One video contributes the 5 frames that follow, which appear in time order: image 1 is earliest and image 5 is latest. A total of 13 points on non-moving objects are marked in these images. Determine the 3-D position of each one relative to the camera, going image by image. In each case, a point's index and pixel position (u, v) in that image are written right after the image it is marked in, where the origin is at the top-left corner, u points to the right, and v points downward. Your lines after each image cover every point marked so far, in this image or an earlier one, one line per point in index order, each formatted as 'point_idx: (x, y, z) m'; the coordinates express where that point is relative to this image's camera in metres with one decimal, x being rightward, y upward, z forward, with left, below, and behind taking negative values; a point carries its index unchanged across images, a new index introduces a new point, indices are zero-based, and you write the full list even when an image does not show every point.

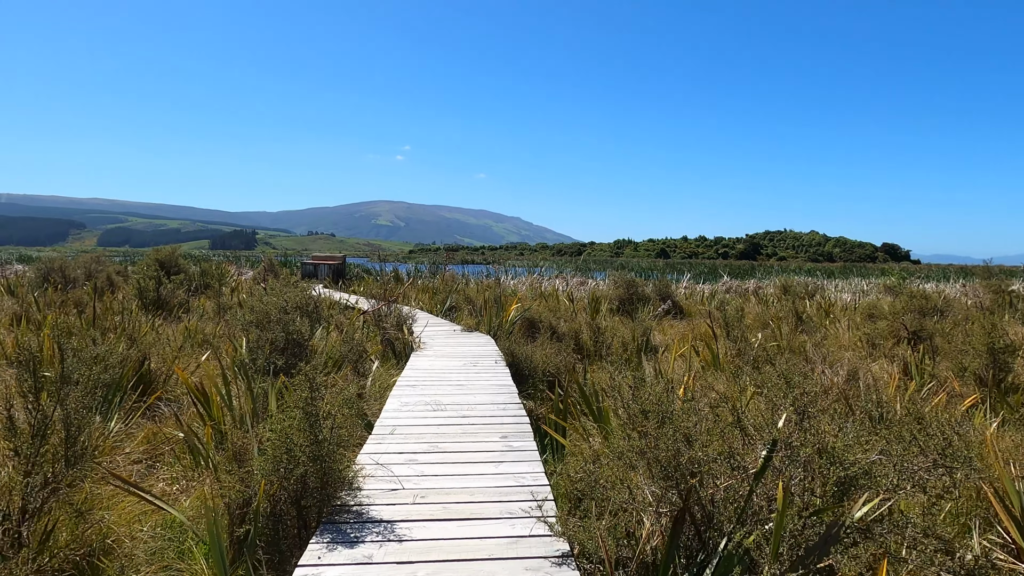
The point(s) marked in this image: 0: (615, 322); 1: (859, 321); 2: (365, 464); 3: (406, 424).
0: (+1.3, -0.5, +8.9) m
1: (+4.9, -0.5, +9.5) m
2: (-0.6, -0.7, +2.7) m
3: (-0.5, -0.7, +3.4) m
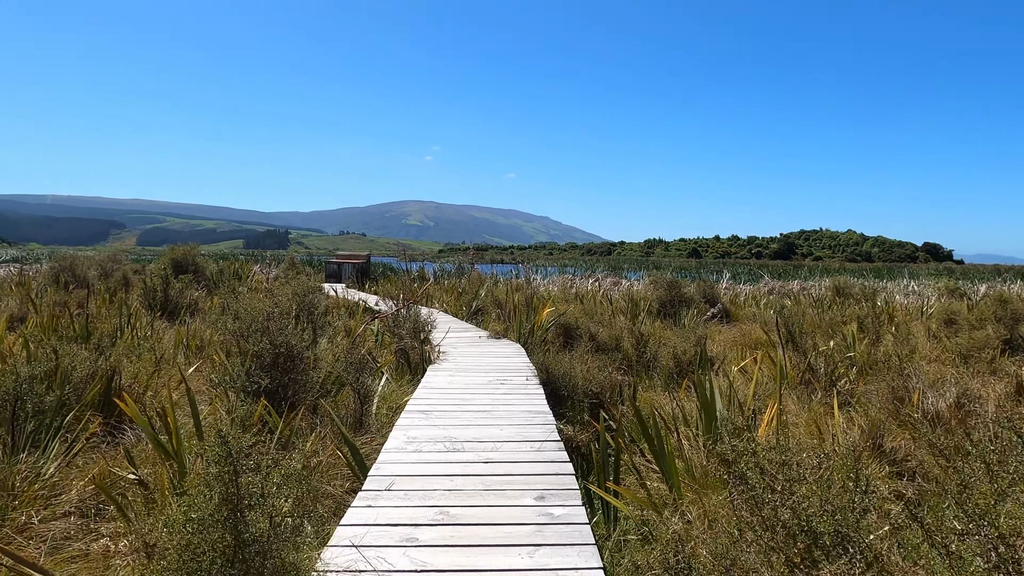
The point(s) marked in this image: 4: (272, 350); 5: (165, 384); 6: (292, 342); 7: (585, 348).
0: (+1.7, -0.5, +8.0) m
1: (+5.3, -0.5, +8.4) m
2: (-0.5, -0.7, +1.9) m
3: (-0.4, -0.7, +2.5) m
4: (-1.3, -0.4, +3.7) m
5: (-2.2, -0.6, +4.3) m
6: (-1.2, -0.3, +3.8) m
7: (+0.6, -0.5, +5.5) m
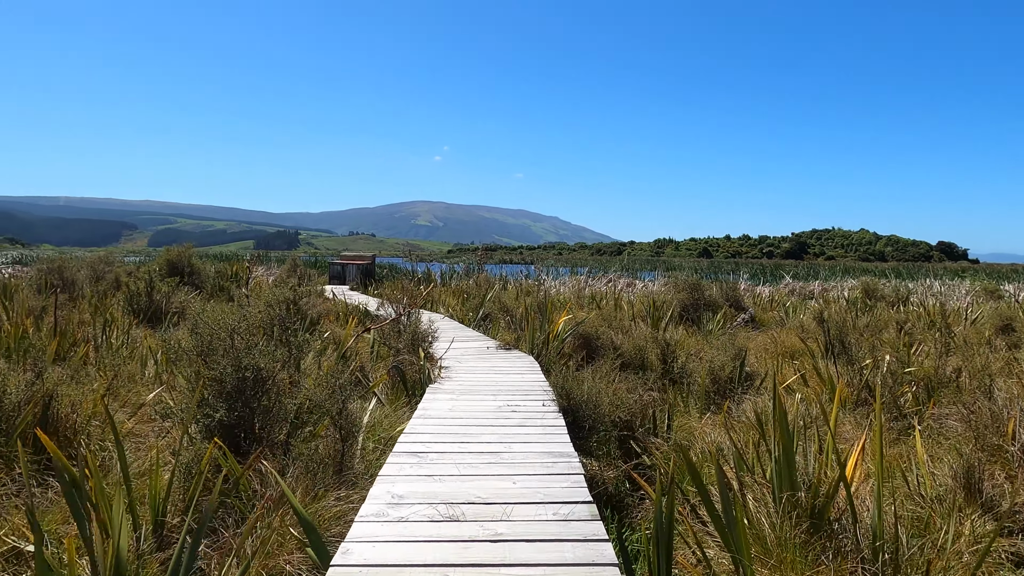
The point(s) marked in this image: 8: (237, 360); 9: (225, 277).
0: (+1.9, -0.5, +7.3) m
1: (+5.4, -0.5, +7.6) m
2: (-0.4, -0.8, +1.2) m
3: (-0.3, -0.7, +1.8) m
4: (-1.3, -0.4, +3.1) m
5: (-2.2, -0.7, +3.7) m
6: (-1.2, -0.4, +3.1) m
7: (+0.7, -0.5, +4.8) m
8: (-1.3, -0.3, +3.1) m
9: (-5.7, +0.2, +13.4) m
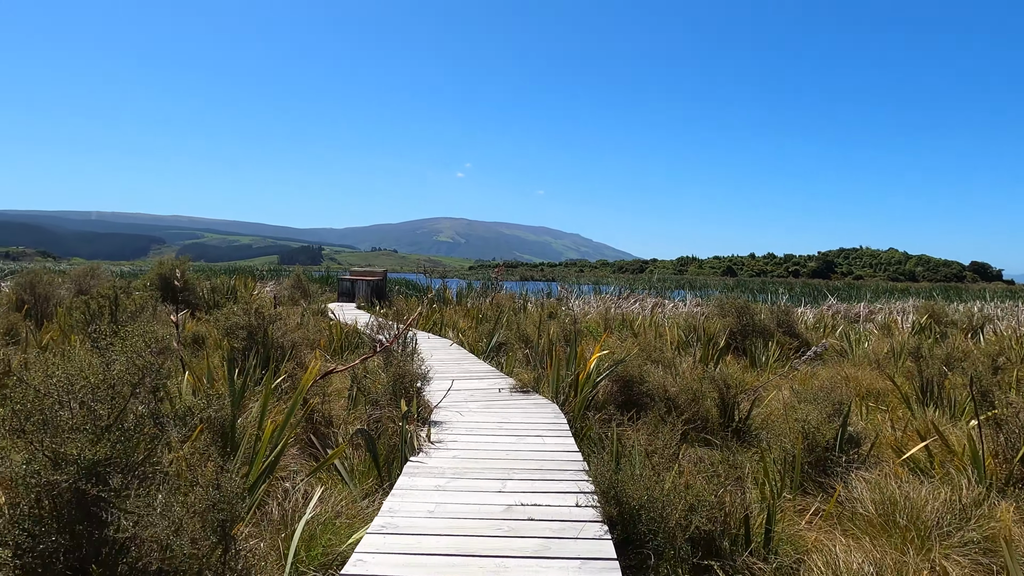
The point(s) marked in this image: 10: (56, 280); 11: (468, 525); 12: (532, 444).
0: (+2.0, -0.8, +5.9) m
1: (+5.6, -0.8, +6.2) m
2: (-0.5, -0.8, -0.1) m
3: (-0.3, -0.8, +0.5) m
4: (-1.2, -0.5, +1.8) m
5: (-2.1, -0.8, +2.4) m
6: (-1.1, -0.5, +1.8) m
7: (+0.8, -0.7, +3.4) m
8: (-1.2, -0.4, +1.8) m
9: (-5.3, -0.1, +12.2) m
10: (-7.6, +0.2, +11.2) m
11: (-0.1, -0.8, +2.3) m
12: (+0.1, -0.7, +3.3) m
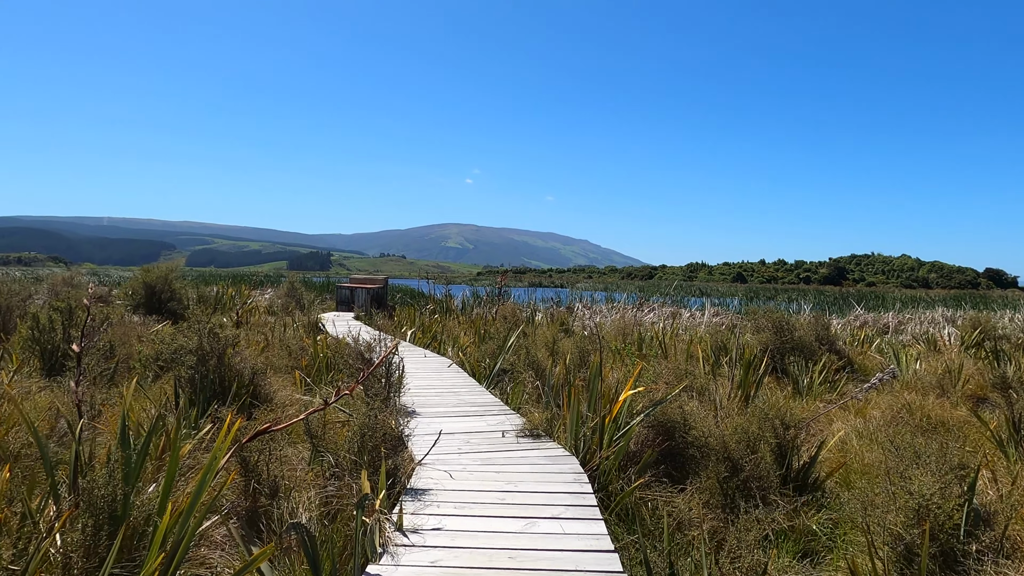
0: (+2.1, -0.9, +4.9) m
1: (+5.7, -0.9, +5.1) m
2: (-0.5, -0.9, -1.1) m
3: (-0.4, -0.9, -0.4) m
4: (-1.2, -0.6, +0.8) m
5: (-2.1, -0.9, +1.5) m
6: (-1.1, -0.5, +0.9) m
7: (+0.8, -0.8, +2.5) m
8: (-1.2, -0.5, +0.9) m
9: (-5.2, -0.2, +11.3) m
10: (-7.5, 0.0, +10.4) m
11: (-0.1, -0.9, +1.3) m
12: (+0.1, -0.8, +2.3) m
